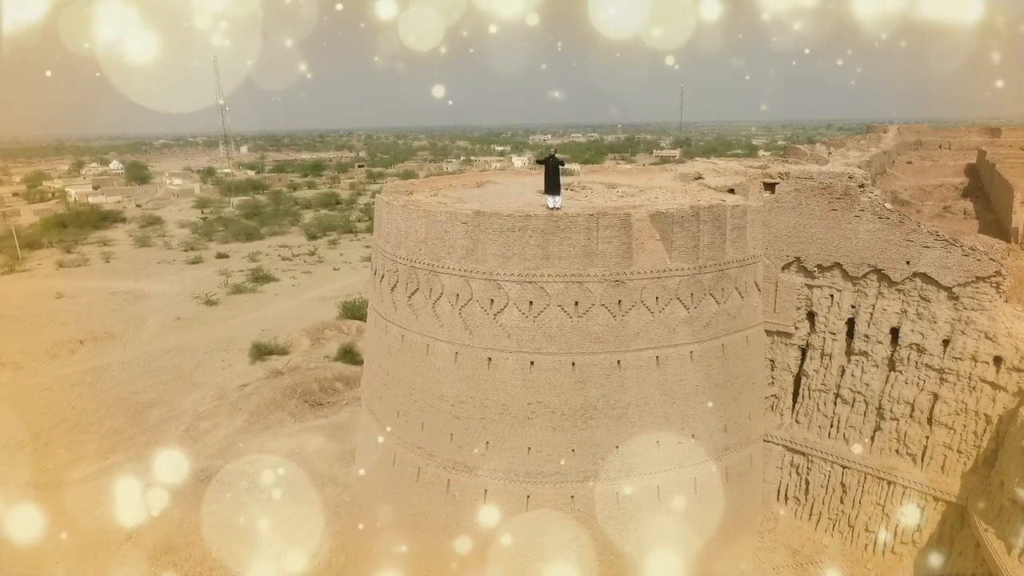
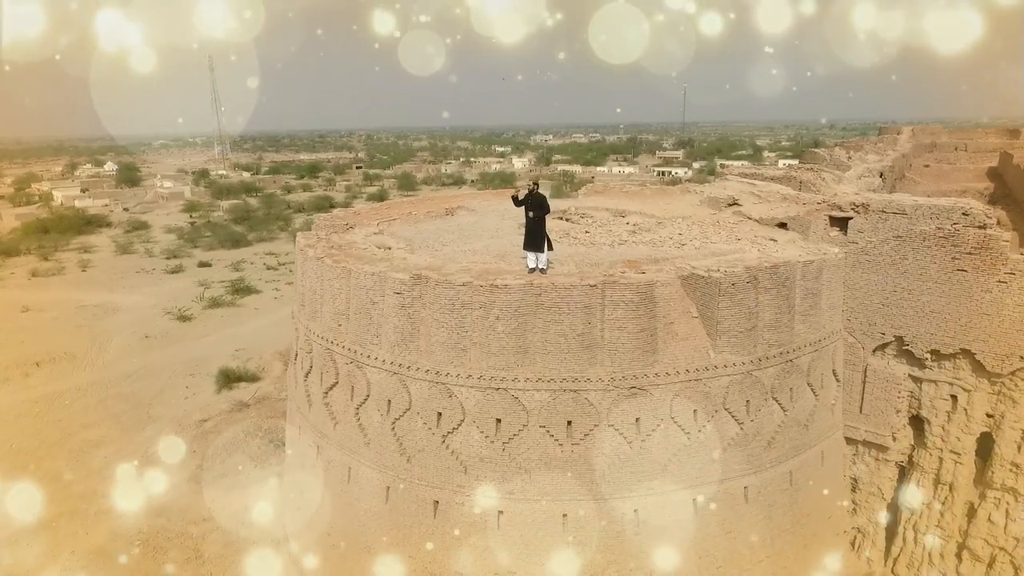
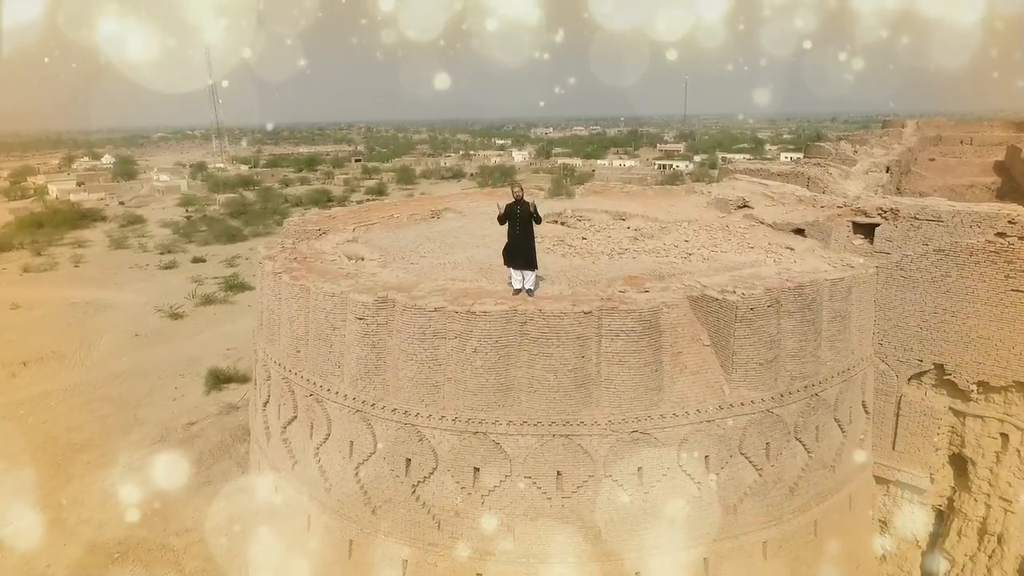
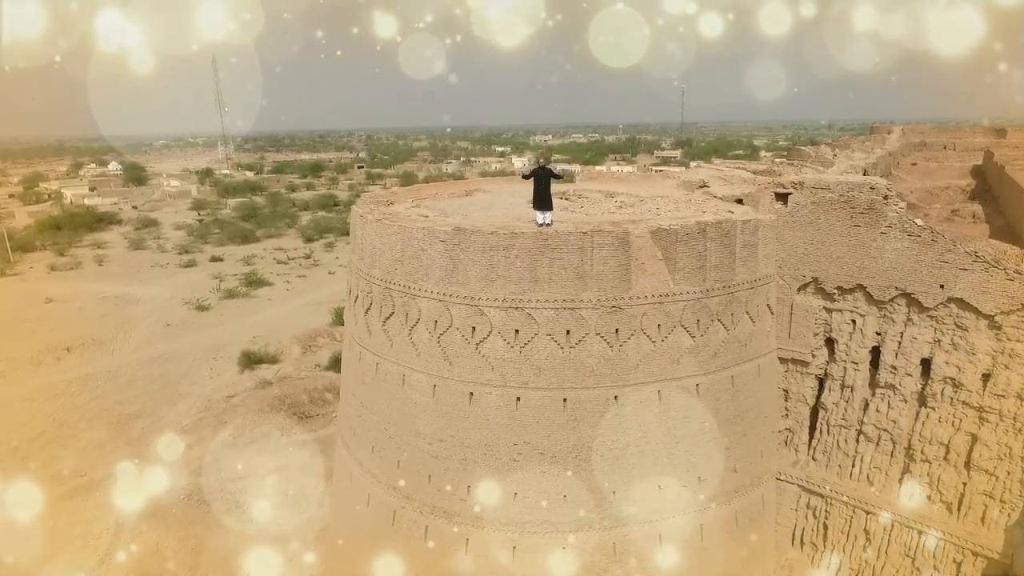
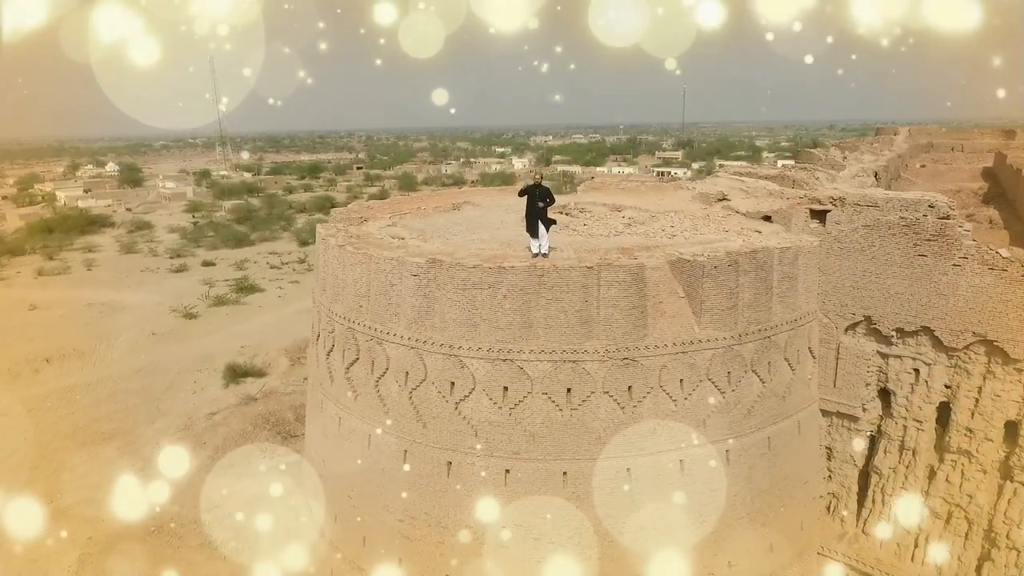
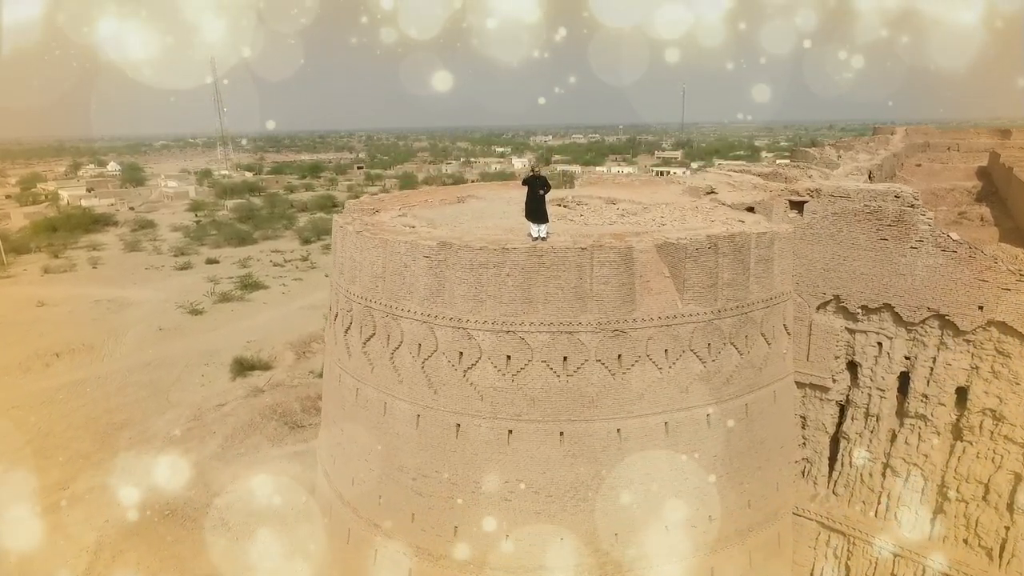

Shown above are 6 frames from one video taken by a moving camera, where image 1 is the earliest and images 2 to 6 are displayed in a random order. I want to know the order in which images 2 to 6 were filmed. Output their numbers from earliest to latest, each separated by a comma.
4, 6, 5, 2, 3
